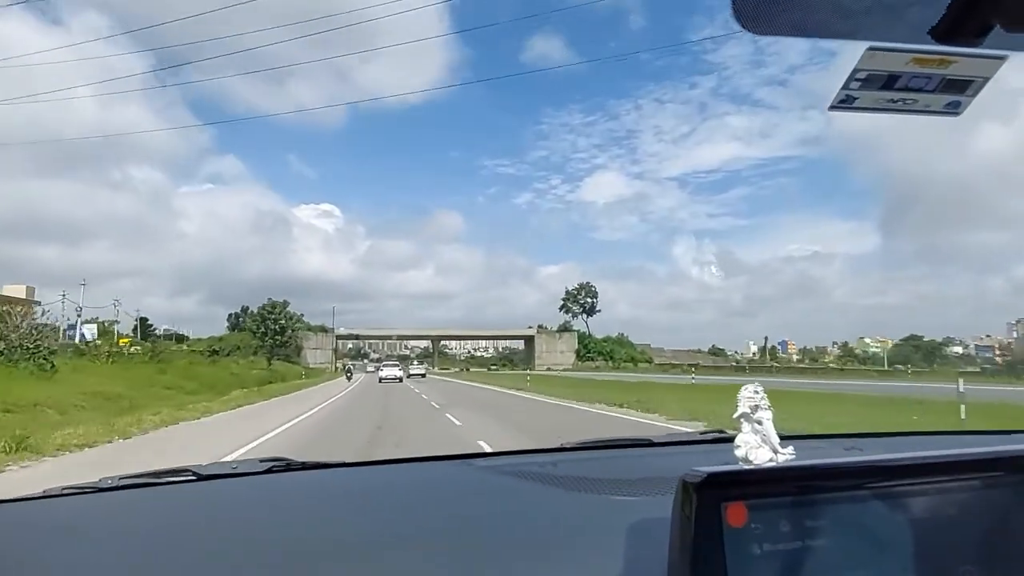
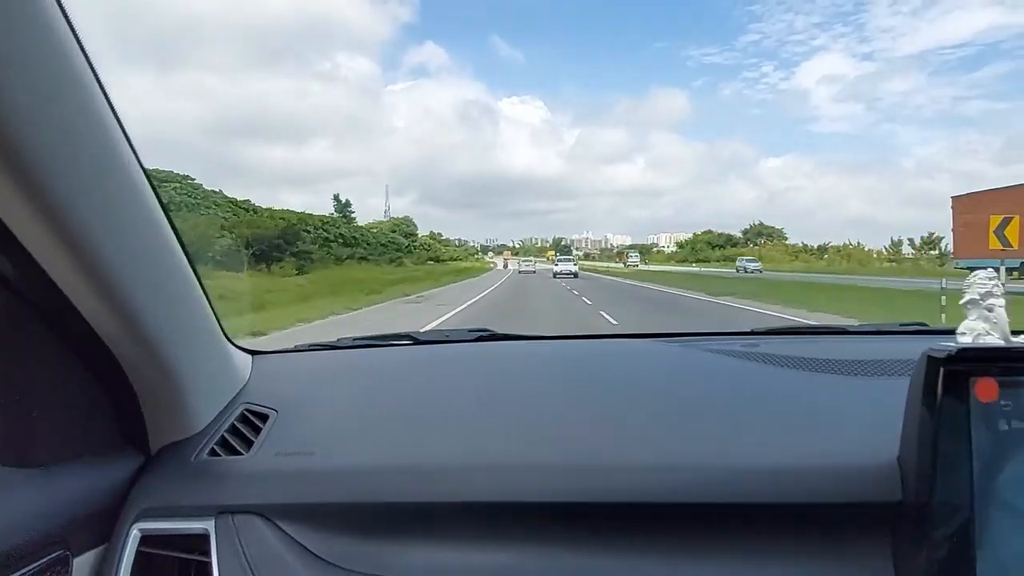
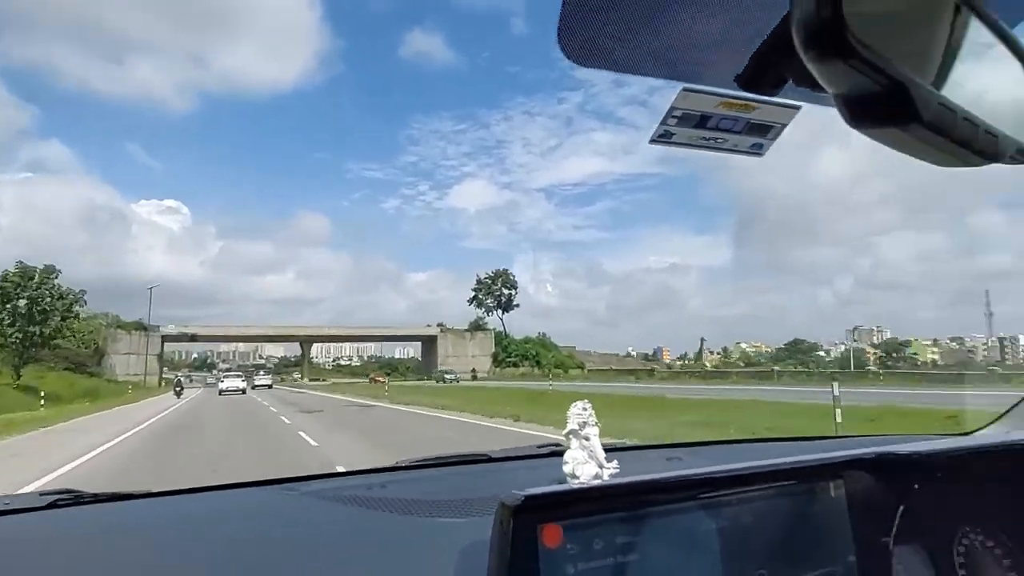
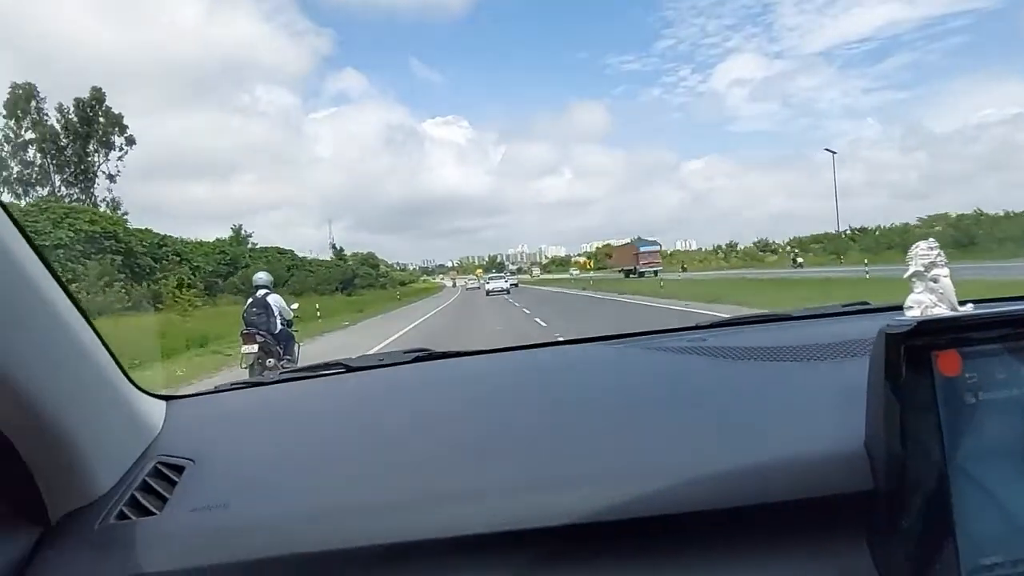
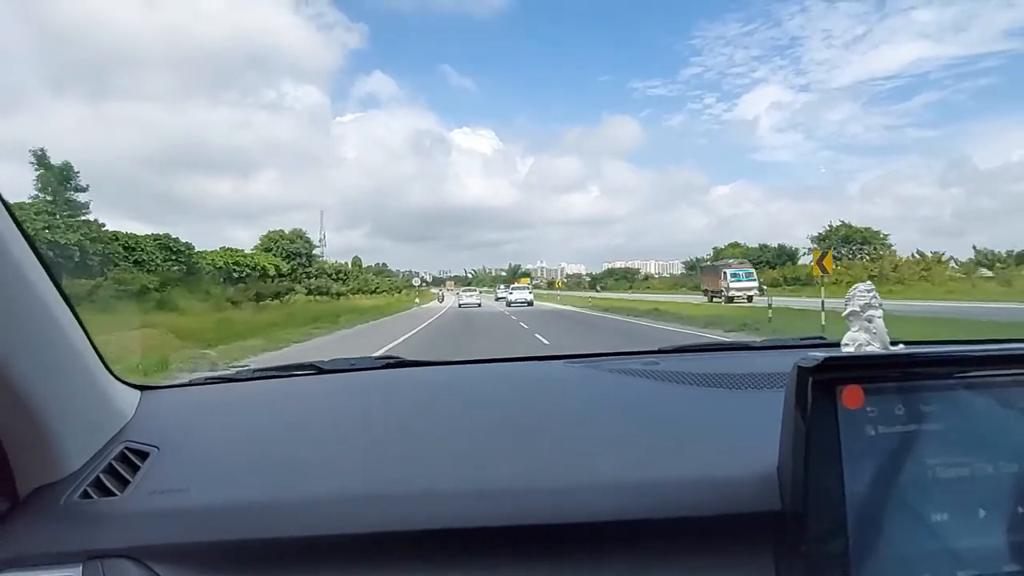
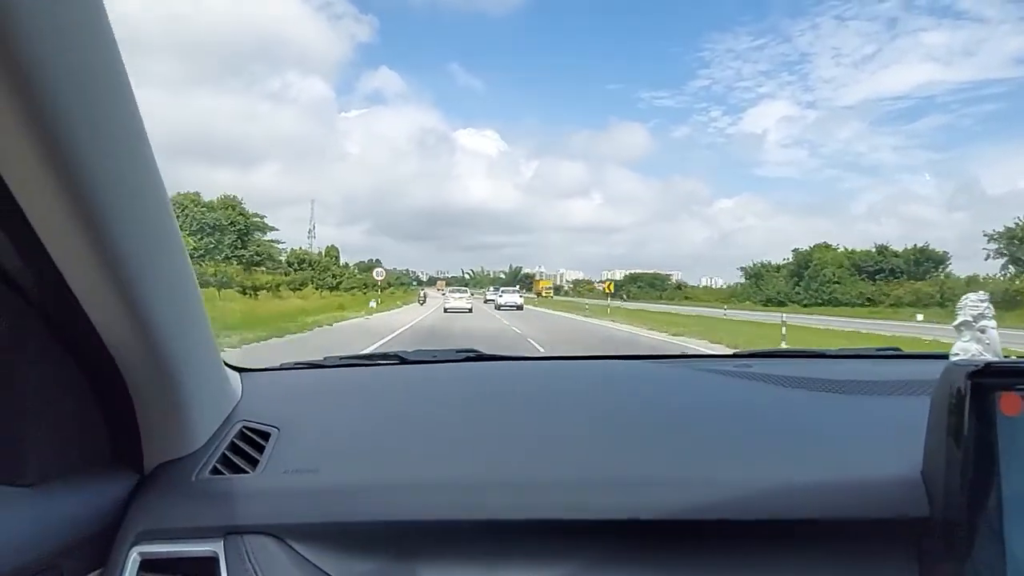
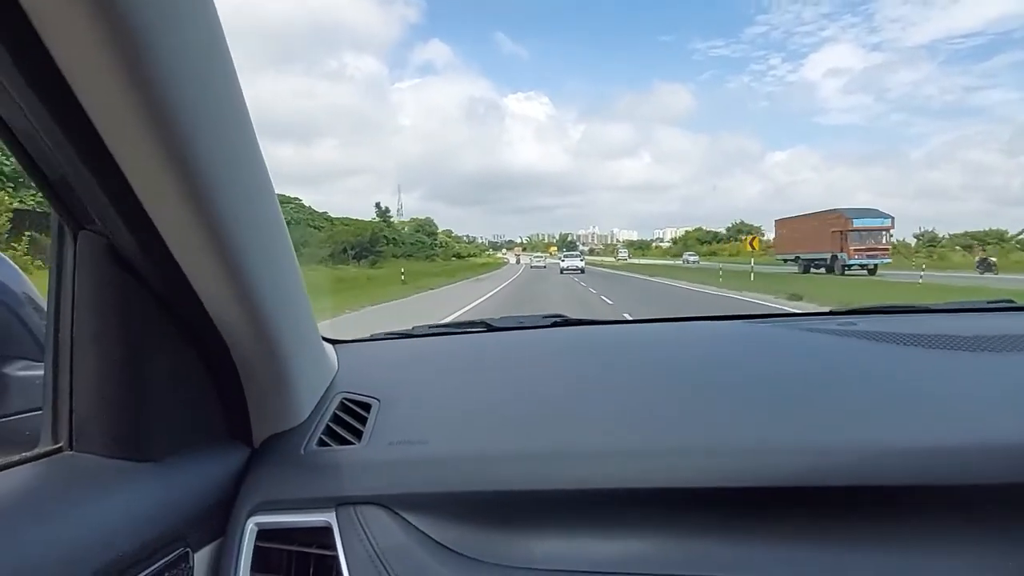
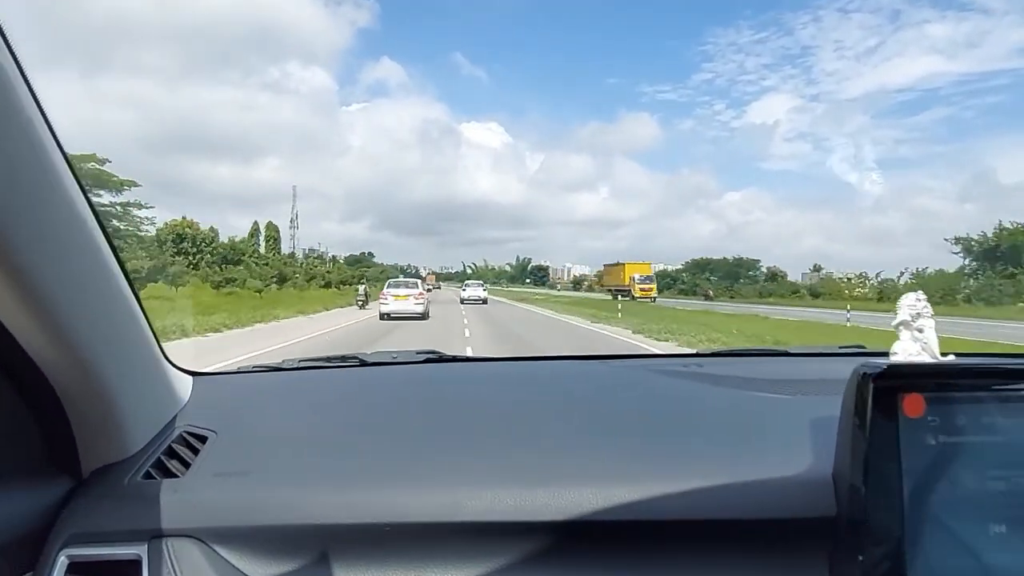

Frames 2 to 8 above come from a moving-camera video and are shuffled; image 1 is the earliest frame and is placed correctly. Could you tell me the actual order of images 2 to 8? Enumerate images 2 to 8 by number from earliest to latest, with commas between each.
3, 4, 7, 2, 5, 6, 8
